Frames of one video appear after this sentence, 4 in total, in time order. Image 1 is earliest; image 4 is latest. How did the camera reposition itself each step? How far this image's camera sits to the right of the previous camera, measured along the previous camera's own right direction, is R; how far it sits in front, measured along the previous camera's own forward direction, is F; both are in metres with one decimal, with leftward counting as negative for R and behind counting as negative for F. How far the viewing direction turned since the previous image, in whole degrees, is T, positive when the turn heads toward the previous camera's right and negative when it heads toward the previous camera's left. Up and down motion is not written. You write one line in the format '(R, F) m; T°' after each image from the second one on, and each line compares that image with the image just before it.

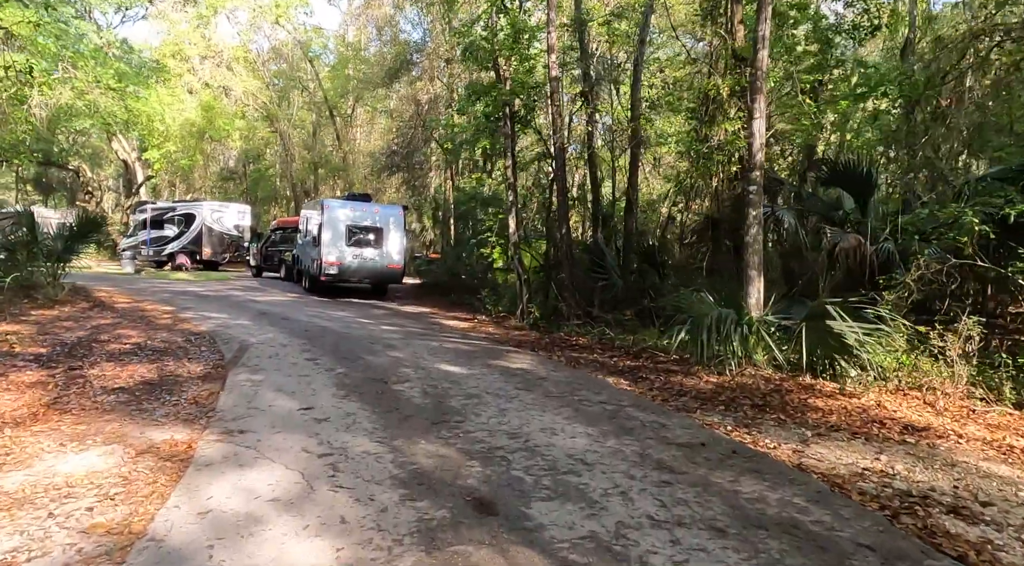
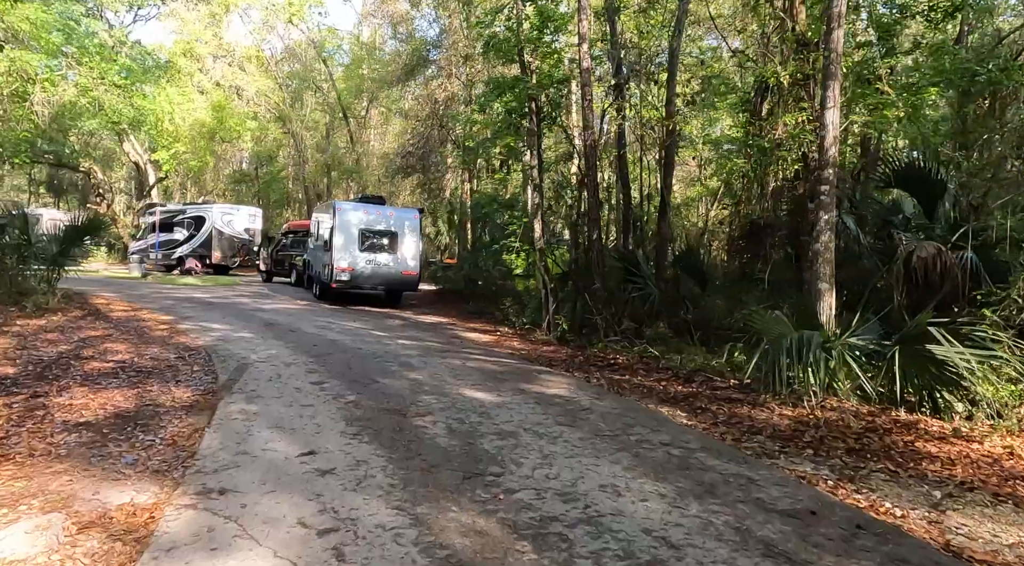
(-0.3, +1.2) m; -1°
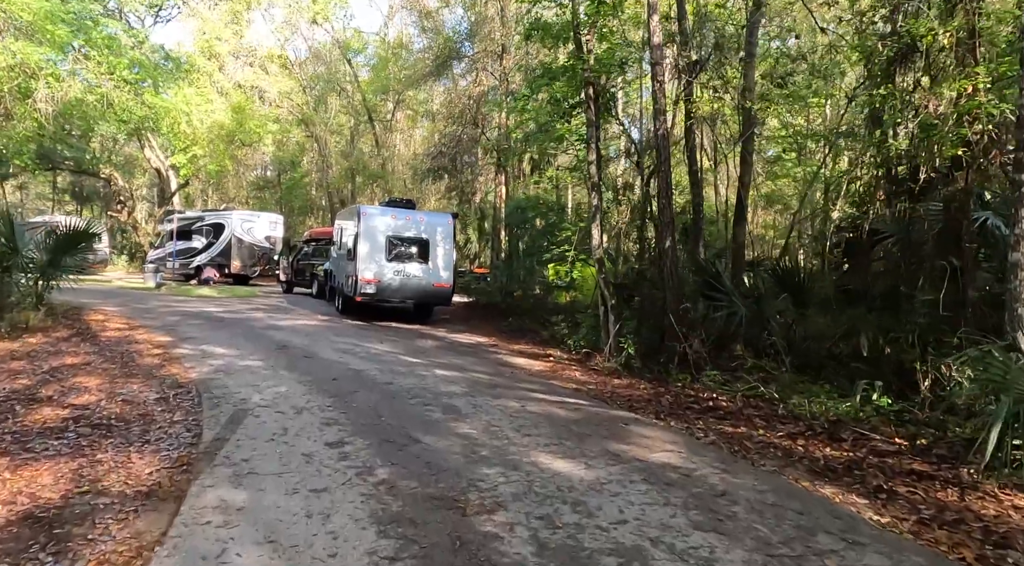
(-0.5, +2.1) m; -2°
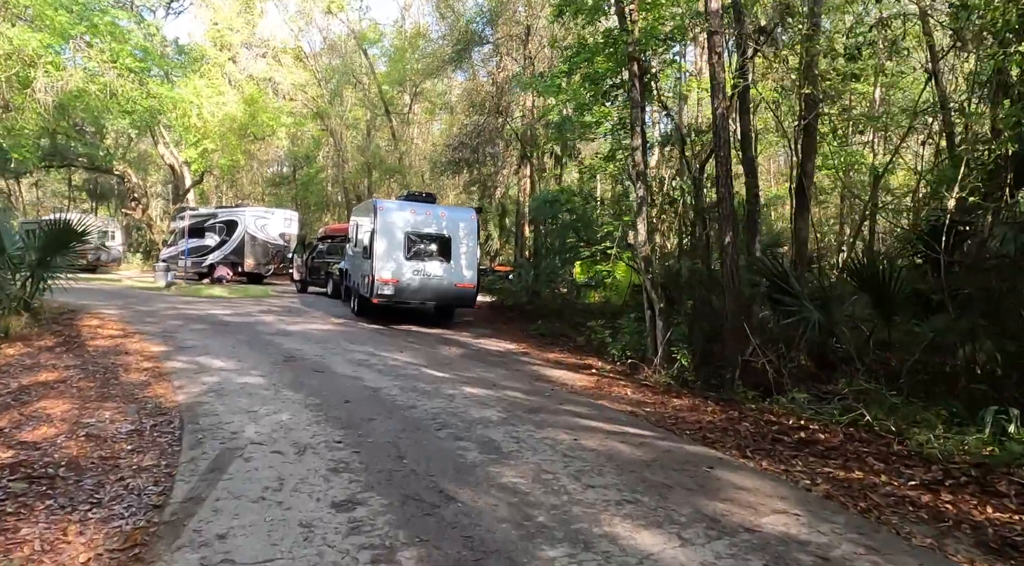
(-0.3, +1.4) m; -1°
